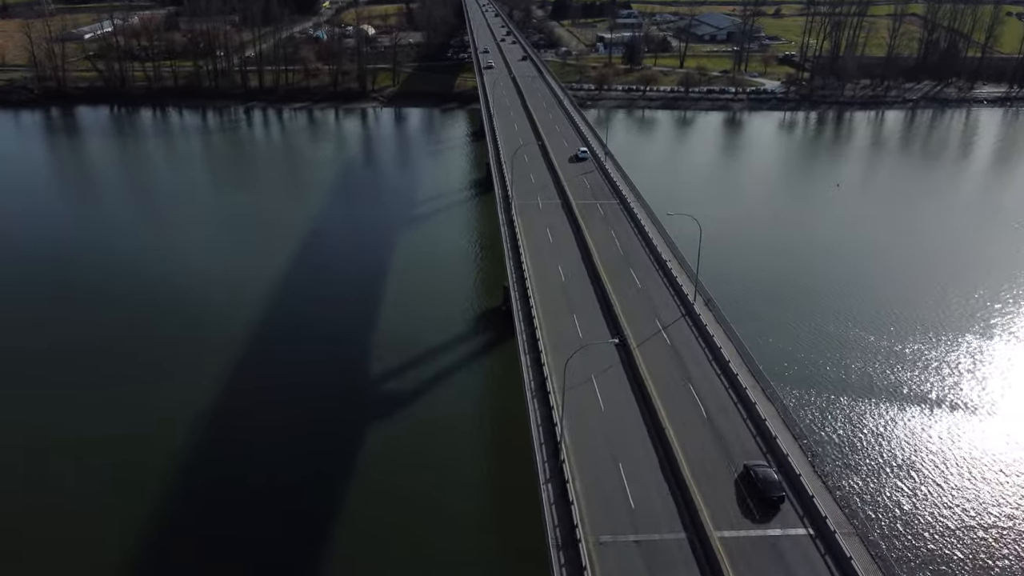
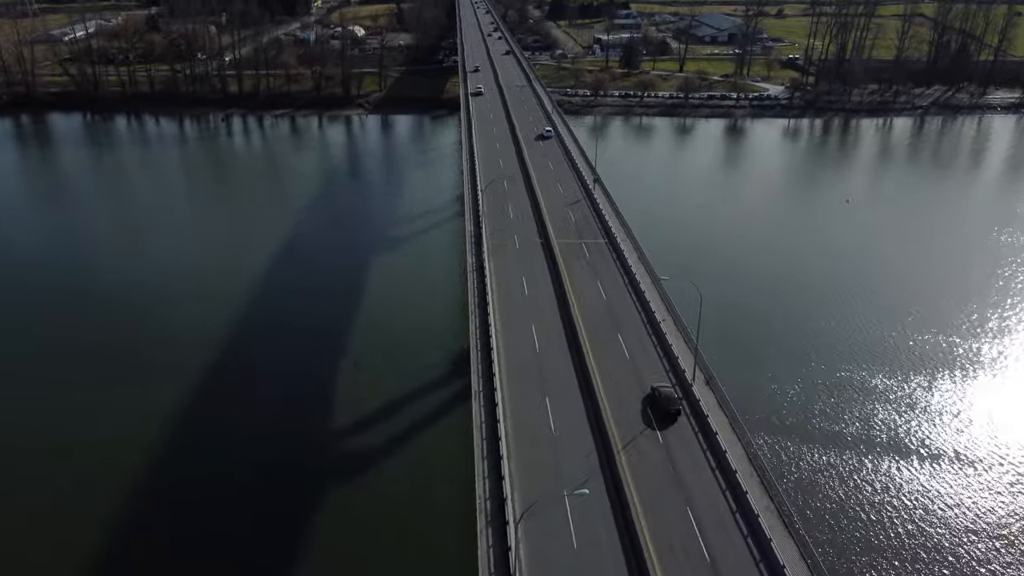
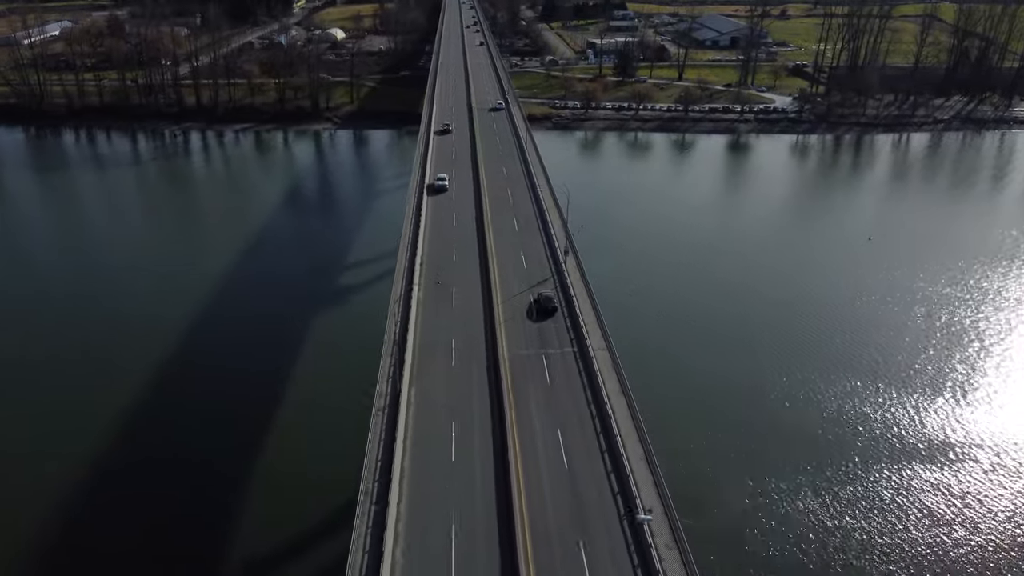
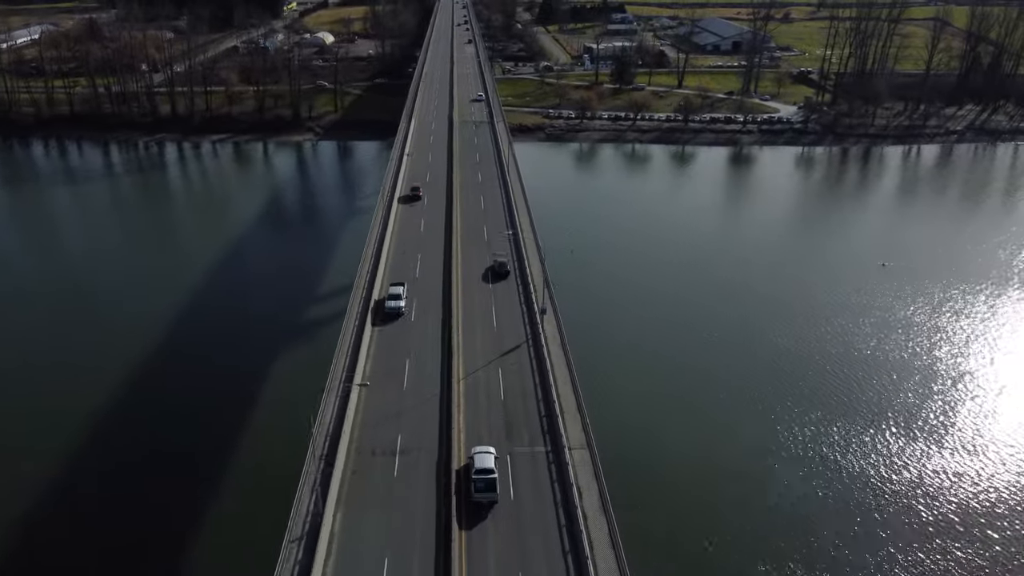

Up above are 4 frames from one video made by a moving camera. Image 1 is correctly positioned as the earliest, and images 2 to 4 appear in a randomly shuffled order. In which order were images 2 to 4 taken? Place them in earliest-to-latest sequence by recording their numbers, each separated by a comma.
2, 3, 4
